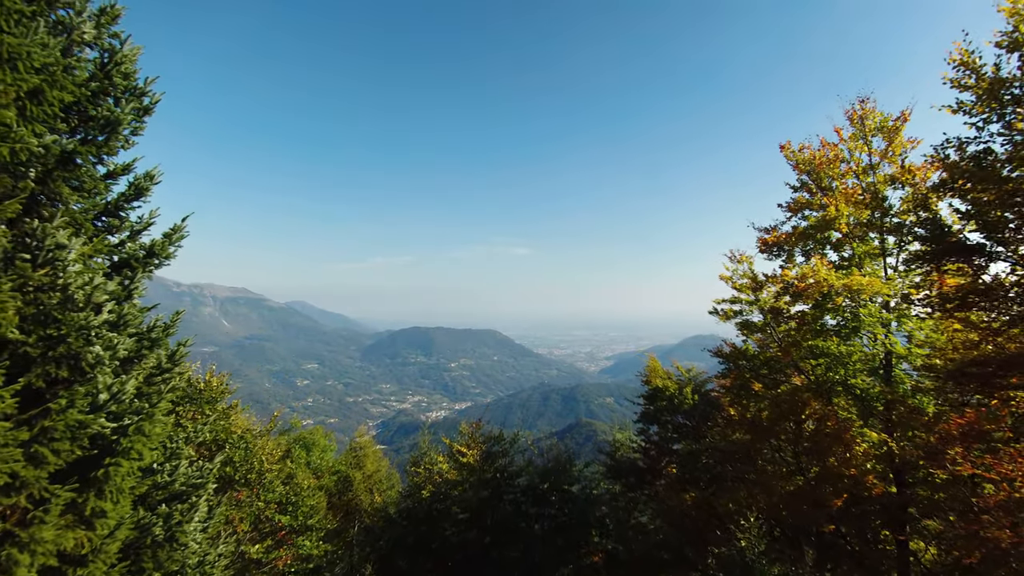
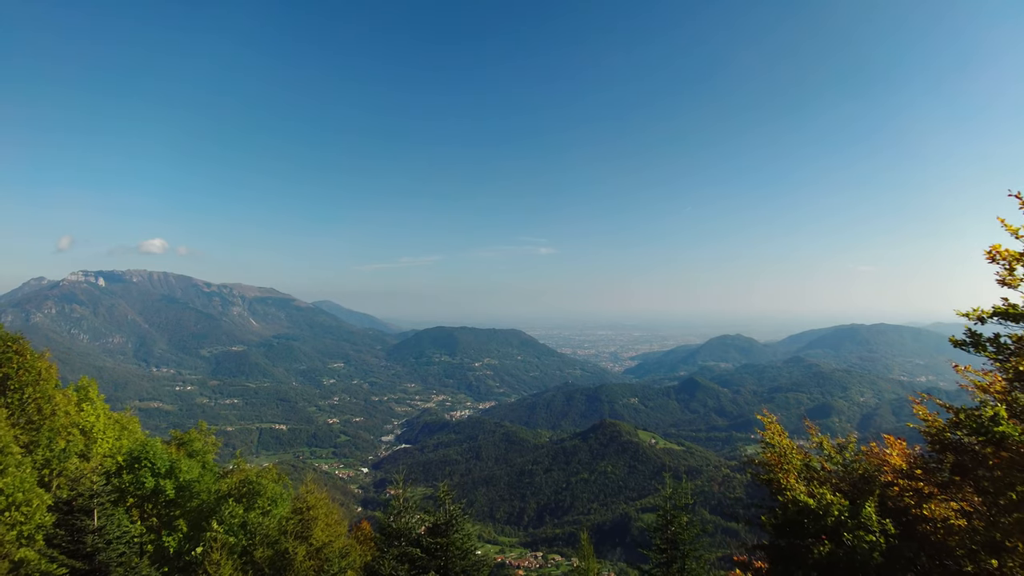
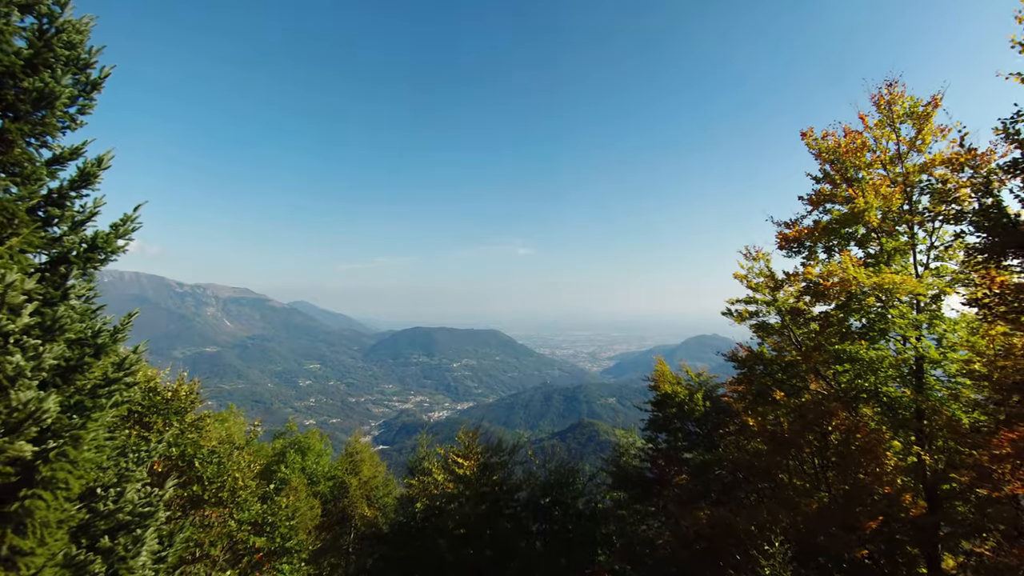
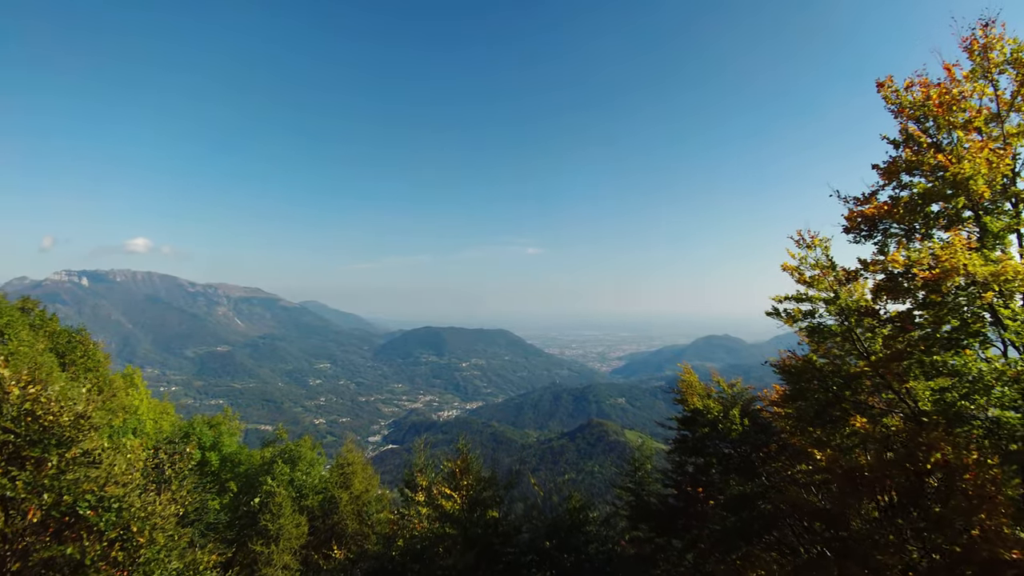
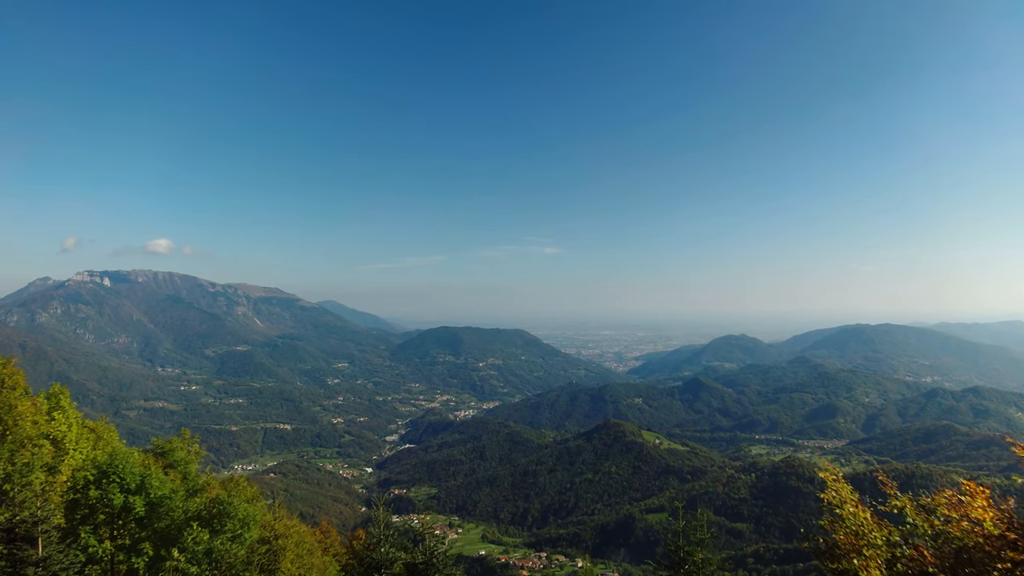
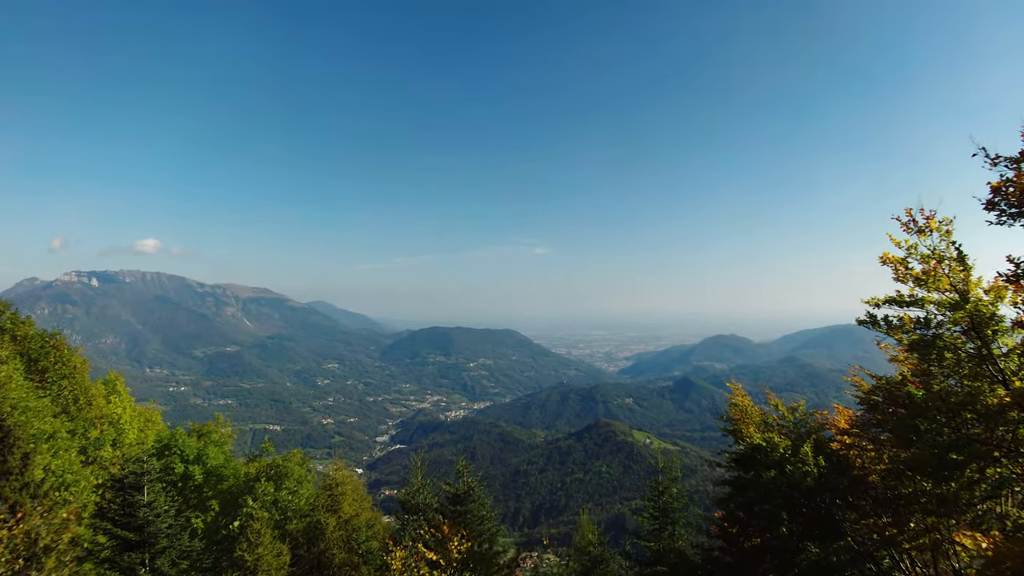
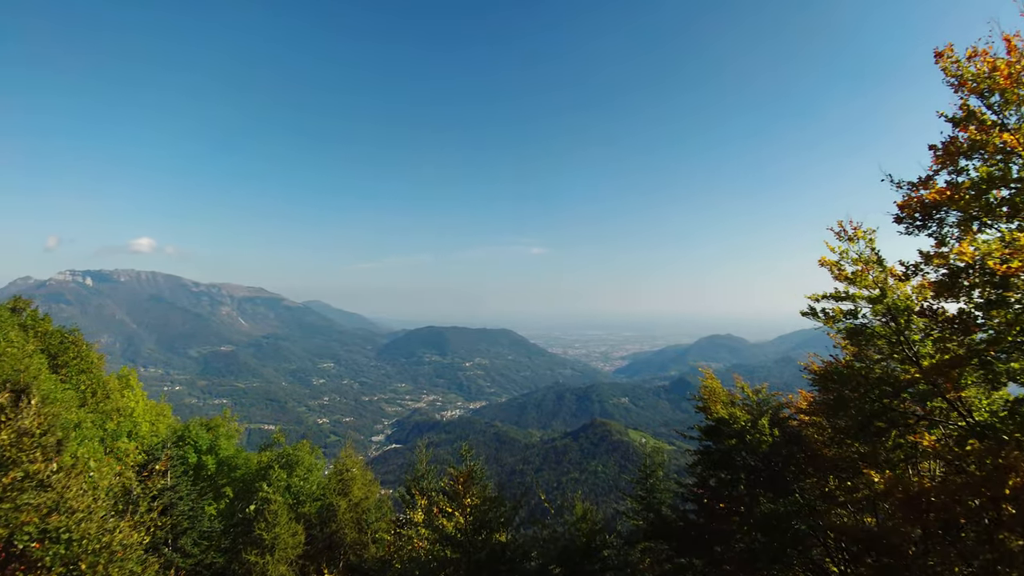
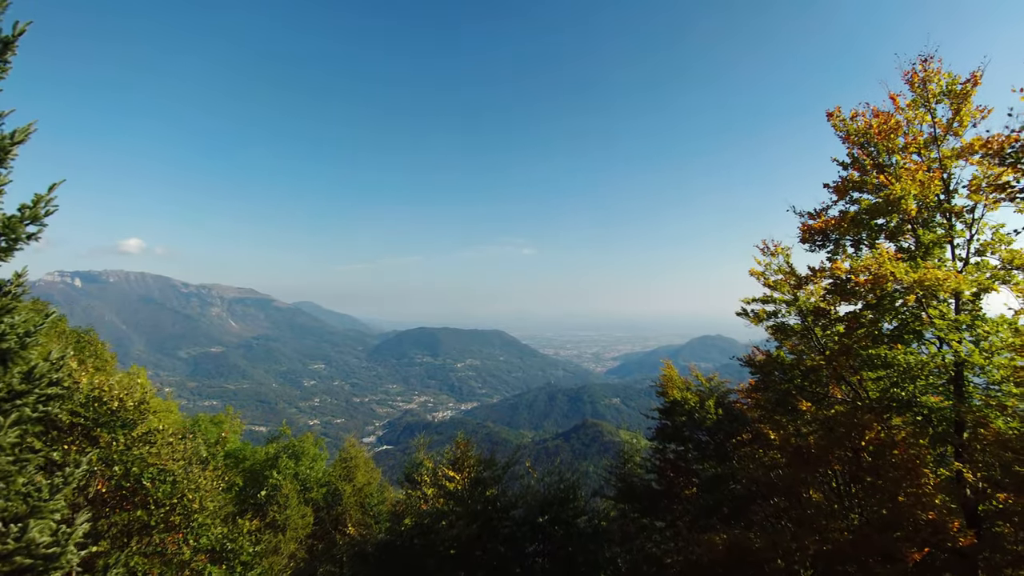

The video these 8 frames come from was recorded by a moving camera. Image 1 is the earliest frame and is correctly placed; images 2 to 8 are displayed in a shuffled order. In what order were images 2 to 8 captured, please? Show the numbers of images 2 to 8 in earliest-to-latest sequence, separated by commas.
3, 8, 4, 7, 6, 2, 5
